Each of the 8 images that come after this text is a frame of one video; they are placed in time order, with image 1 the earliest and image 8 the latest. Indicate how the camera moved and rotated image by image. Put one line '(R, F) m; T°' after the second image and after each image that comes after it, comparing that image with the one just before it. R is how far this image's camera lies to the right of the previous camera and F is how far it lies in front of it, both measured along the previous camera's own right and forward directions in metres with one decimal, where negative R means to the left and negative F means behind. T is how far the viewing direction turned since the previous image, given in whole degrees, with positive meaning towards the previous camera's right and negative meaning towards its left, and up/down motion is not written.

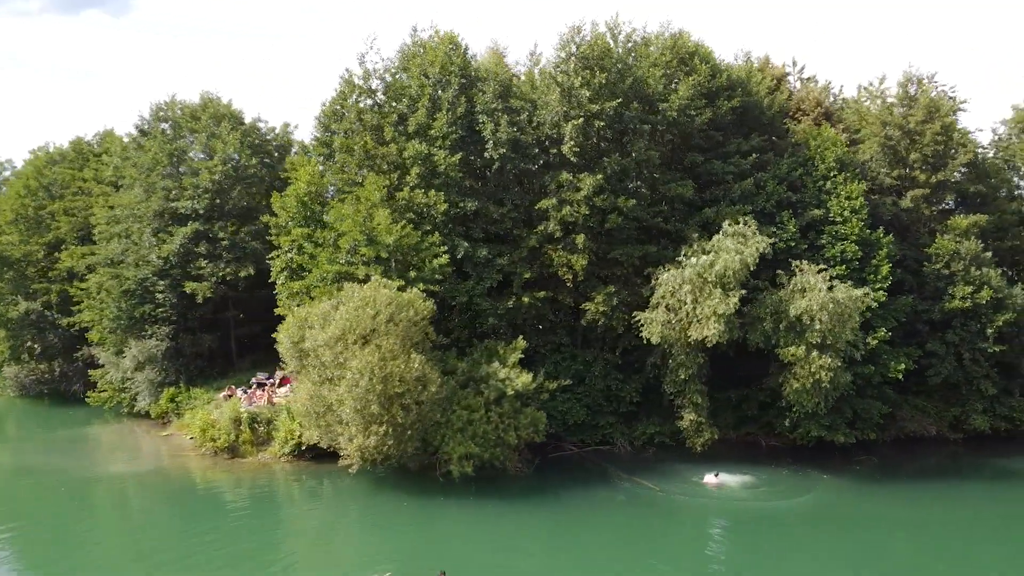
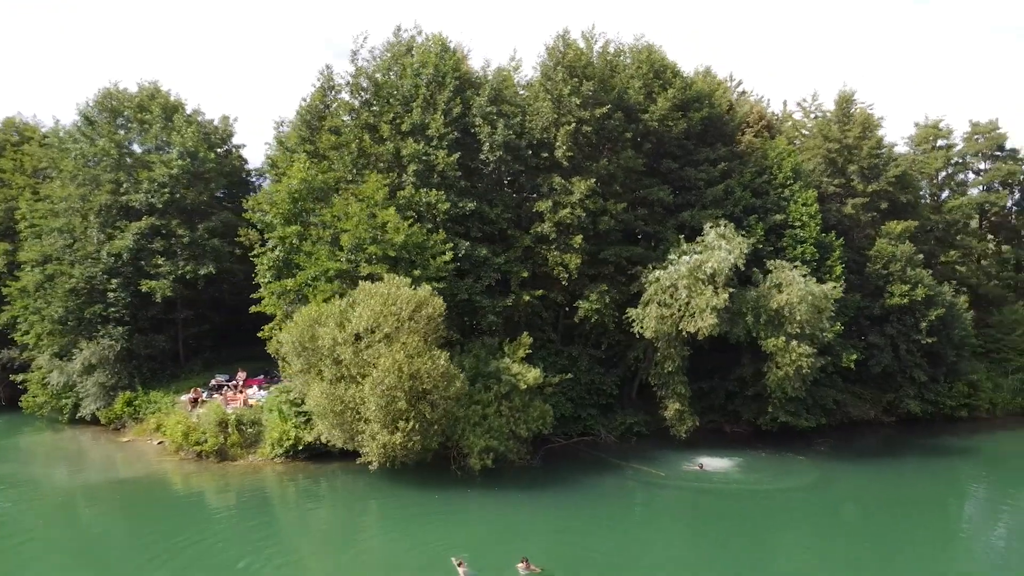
(-5.5, -0.4) m; +10°
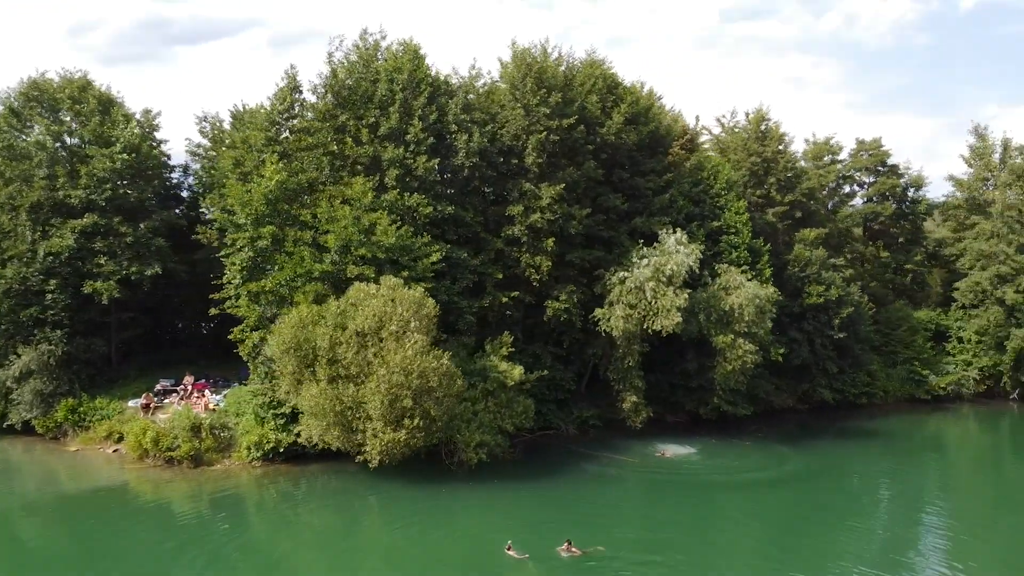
(-5.1, -0.9) m; +10°
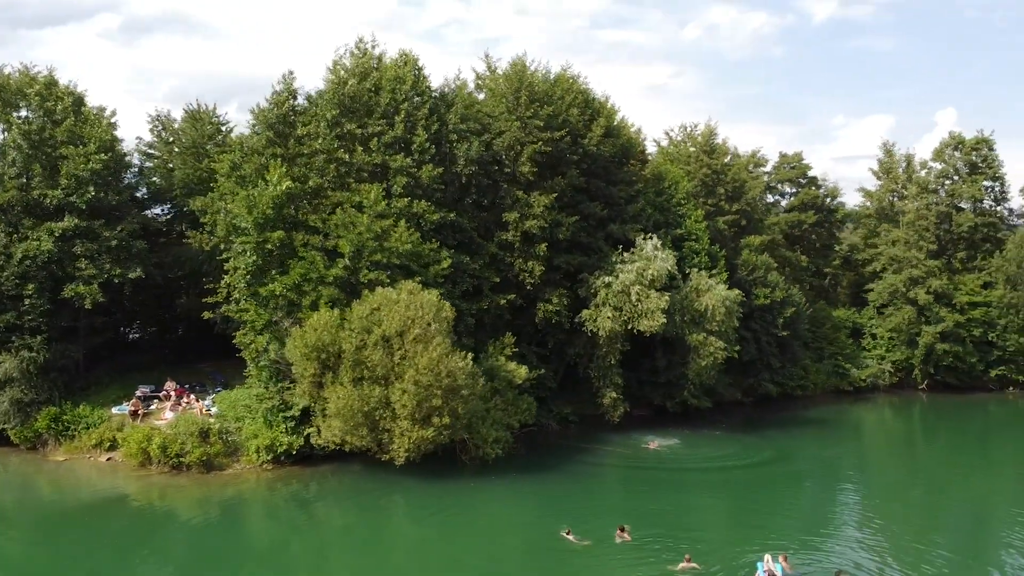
(-5.1, -1.2) m; +9°
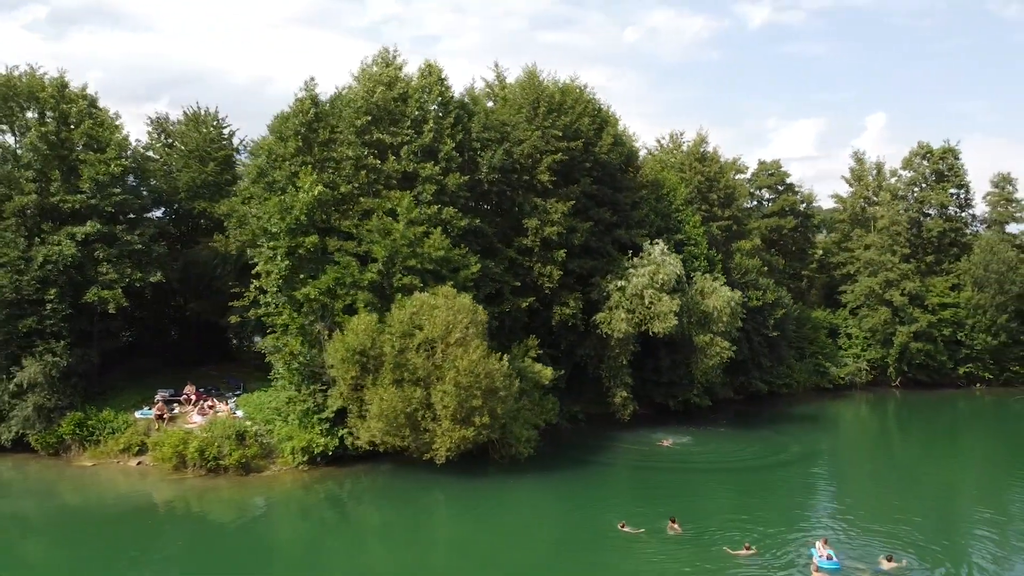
(-3.4, -1.0) m; +4°
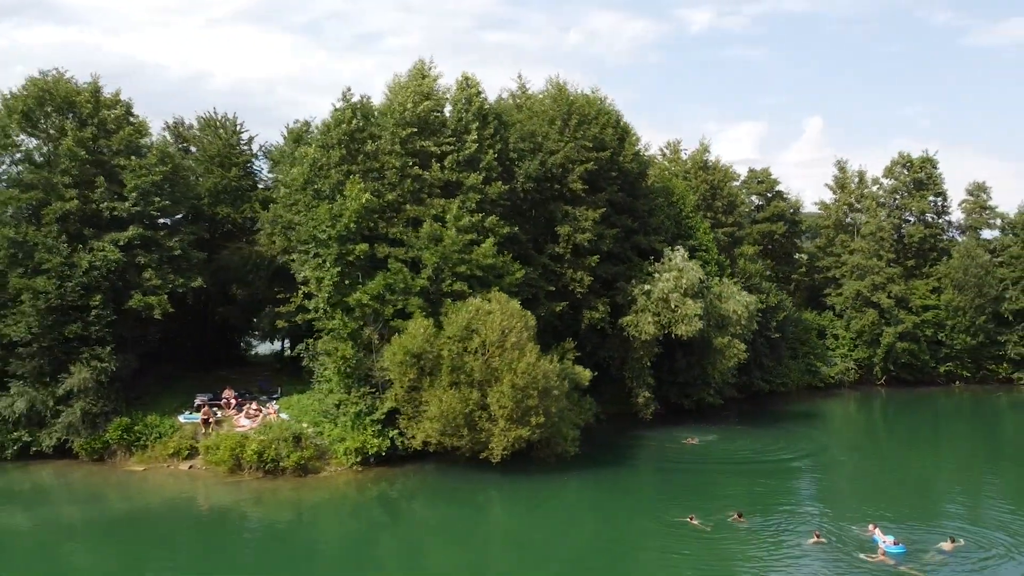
(-4.0, -1.2) m; +4°
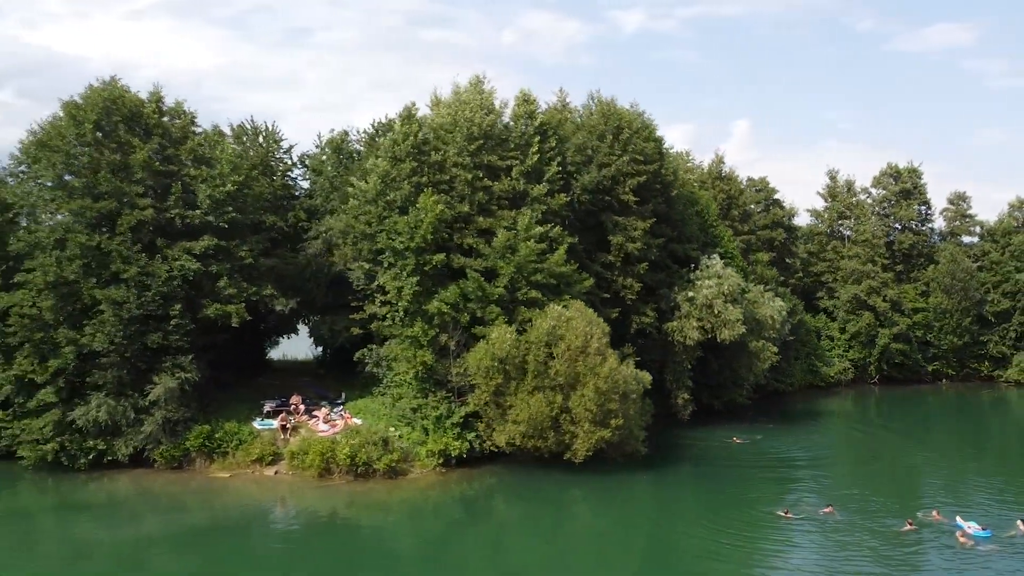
(-5.7, -1.4) m; +4°
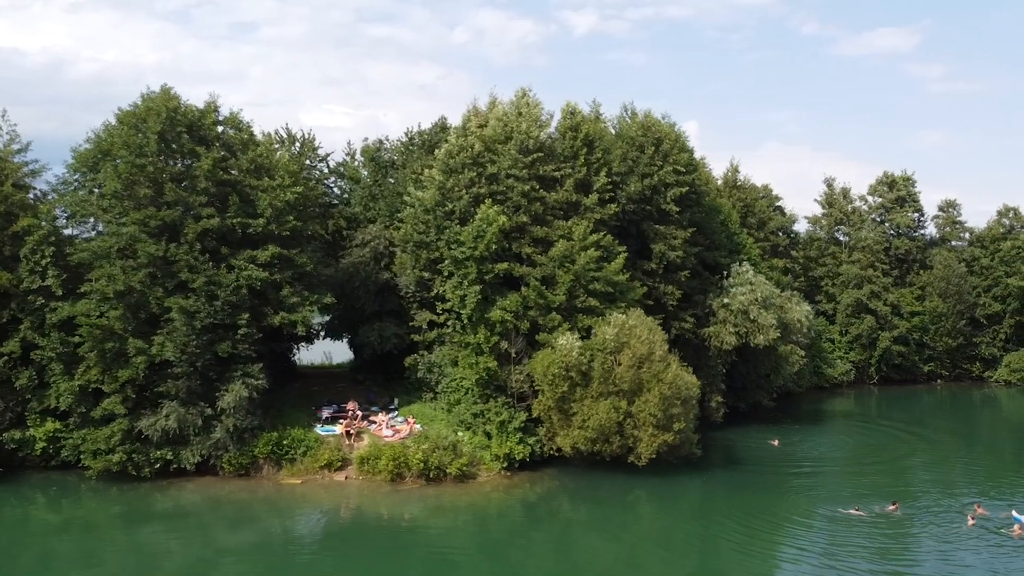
(-4.6, -0.9) m; +3°
